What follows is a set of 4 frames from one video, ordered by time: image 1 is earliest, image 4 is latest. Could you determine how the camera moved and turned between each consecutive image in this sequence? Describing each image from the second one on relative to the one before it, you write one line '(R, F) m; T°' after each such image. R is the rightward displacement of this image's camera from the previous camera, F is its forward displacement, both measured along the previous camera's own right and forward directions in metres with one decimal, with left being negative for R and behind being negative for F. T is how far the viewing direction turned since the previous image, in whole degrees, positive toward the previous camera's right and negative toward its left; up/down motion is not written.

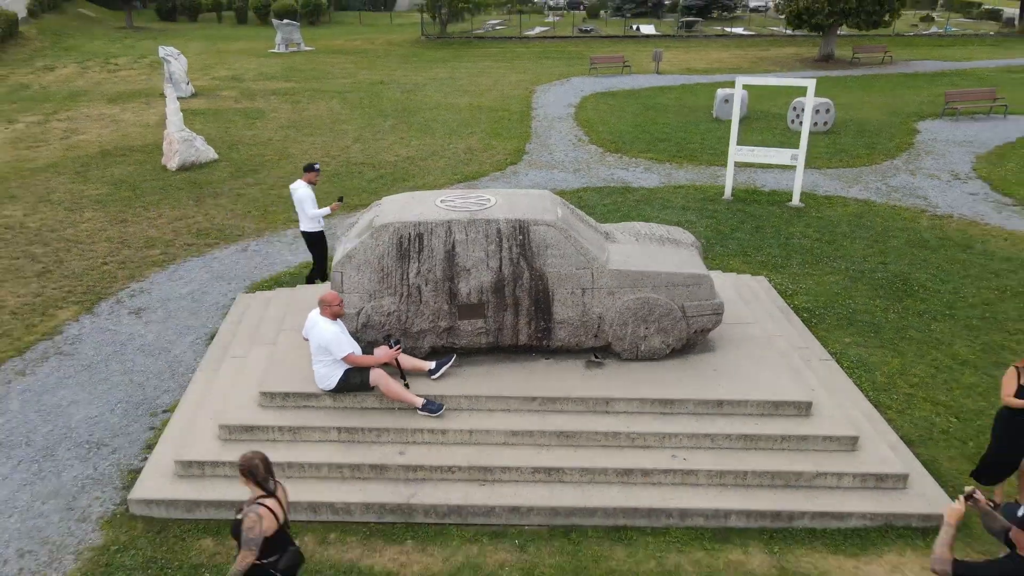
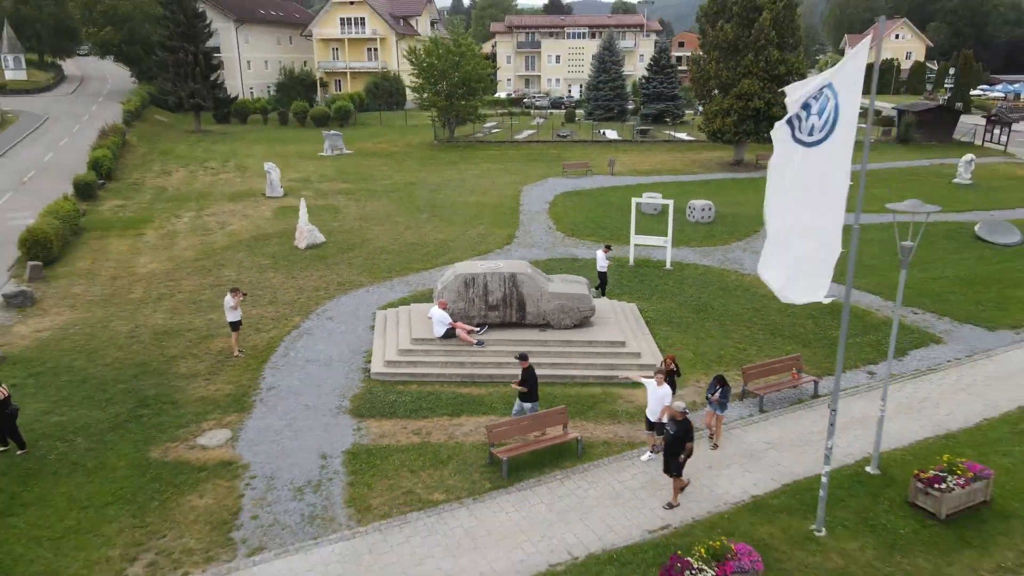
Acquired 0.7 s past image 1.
(-0.1, -6.7) m; +1°
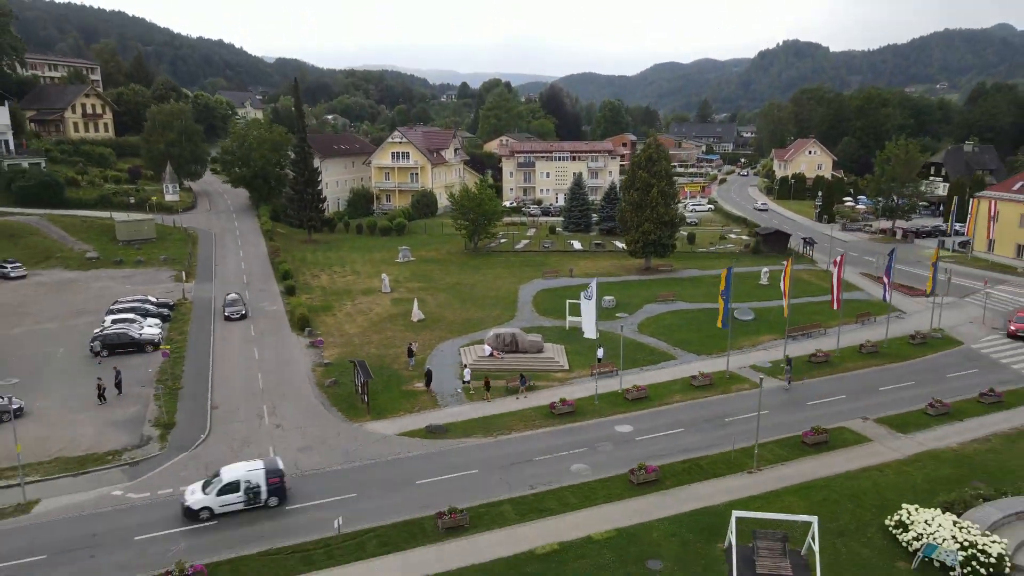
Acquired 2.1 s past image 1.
(0.0, -19.3) m; 0°
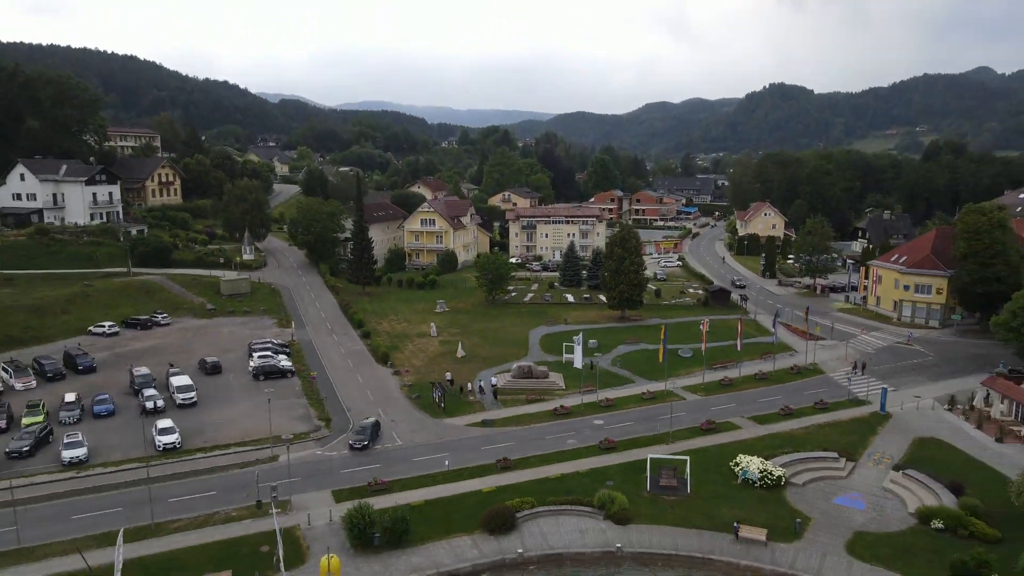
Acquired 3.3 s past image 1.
(-1.4, -16.6) m; 0°
